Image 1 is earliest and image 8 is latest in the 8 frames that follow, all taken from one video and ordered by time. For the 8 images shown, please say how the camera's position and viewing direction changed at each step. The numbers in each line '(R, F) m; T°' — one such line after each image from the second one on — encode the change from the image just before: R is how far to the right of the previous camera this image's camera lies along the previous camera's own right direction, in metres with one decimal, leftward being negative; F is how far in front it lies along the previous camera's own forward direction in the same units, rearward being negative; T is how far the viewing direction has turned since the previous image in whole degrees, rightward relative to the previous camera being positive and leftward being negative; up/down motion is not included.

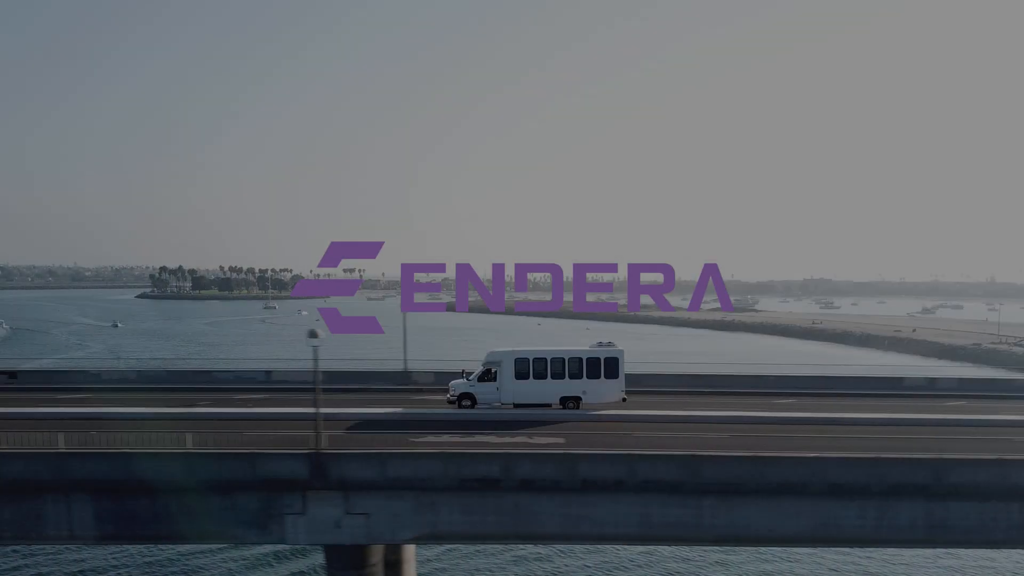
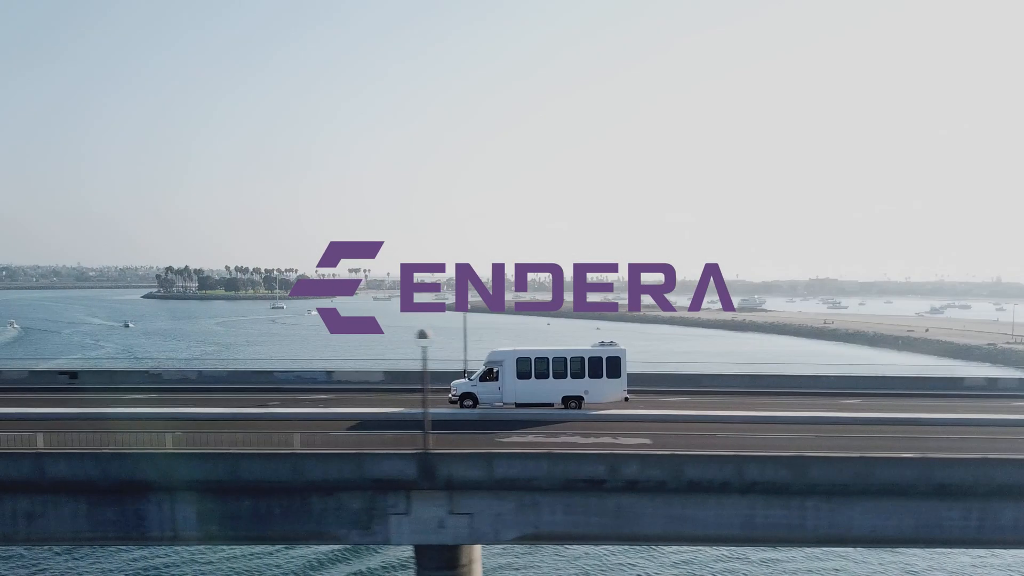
(-2.0, 0.0) m; 0°
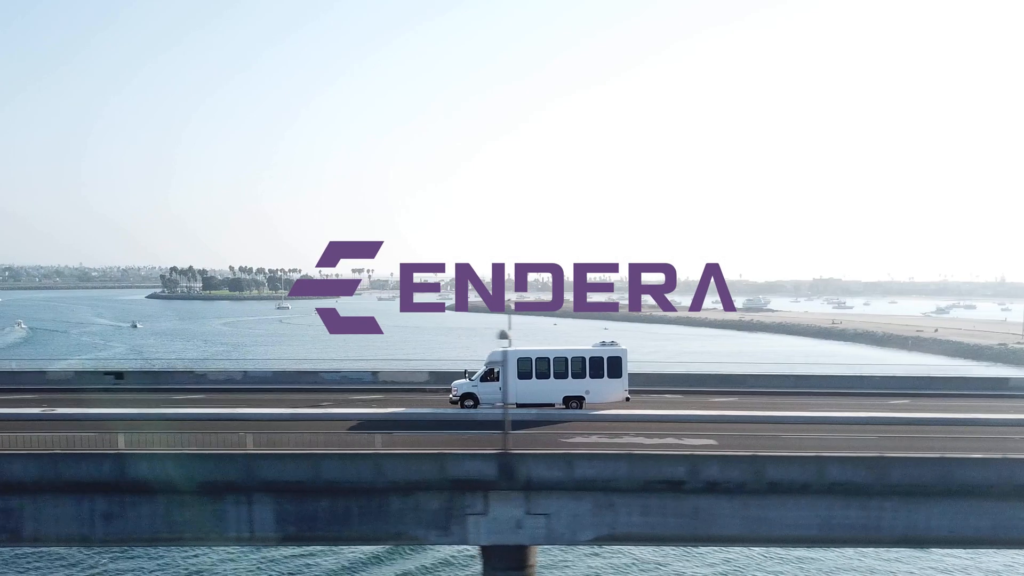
(-1.5, 0.0) m; 0°
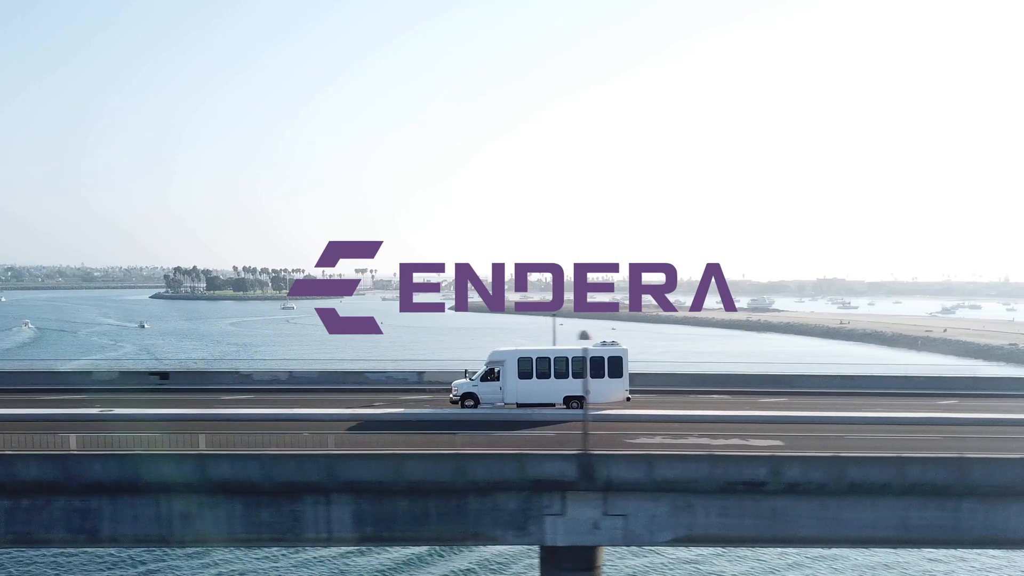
(-1.5, 0.0) m; 0°
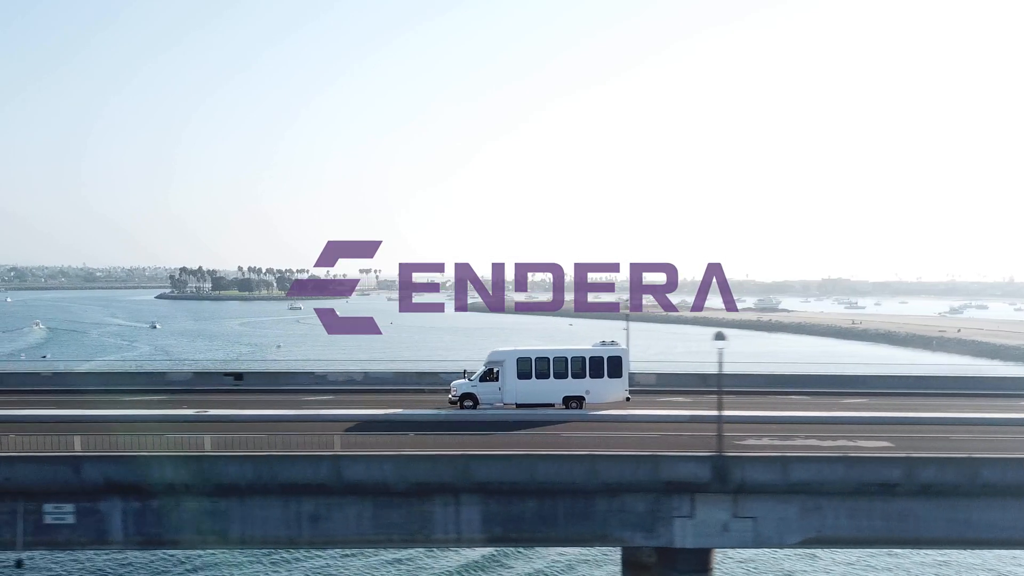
(-2.5, 0.0) m; 0°
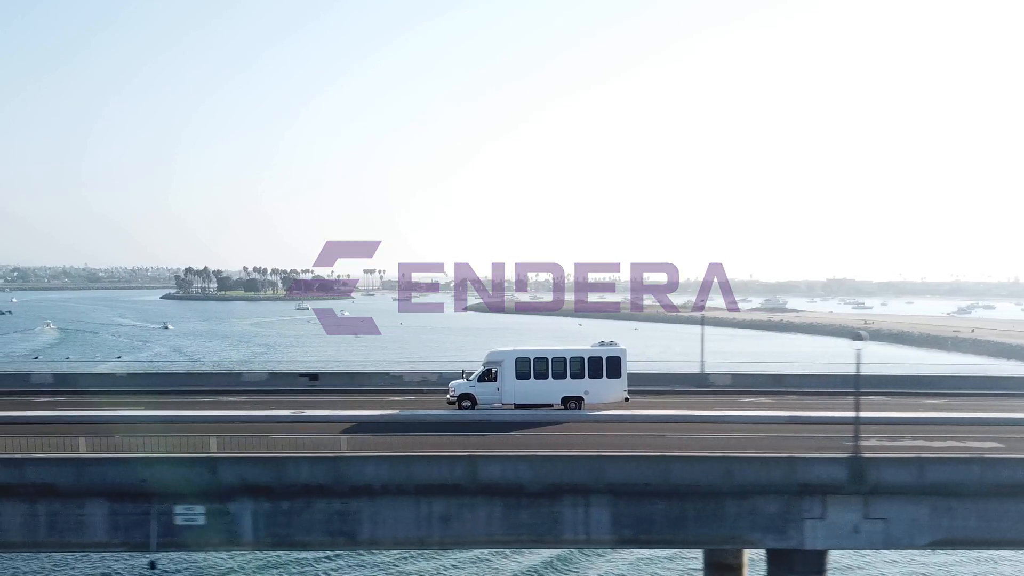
(-2.5, 0.0) m; 0°
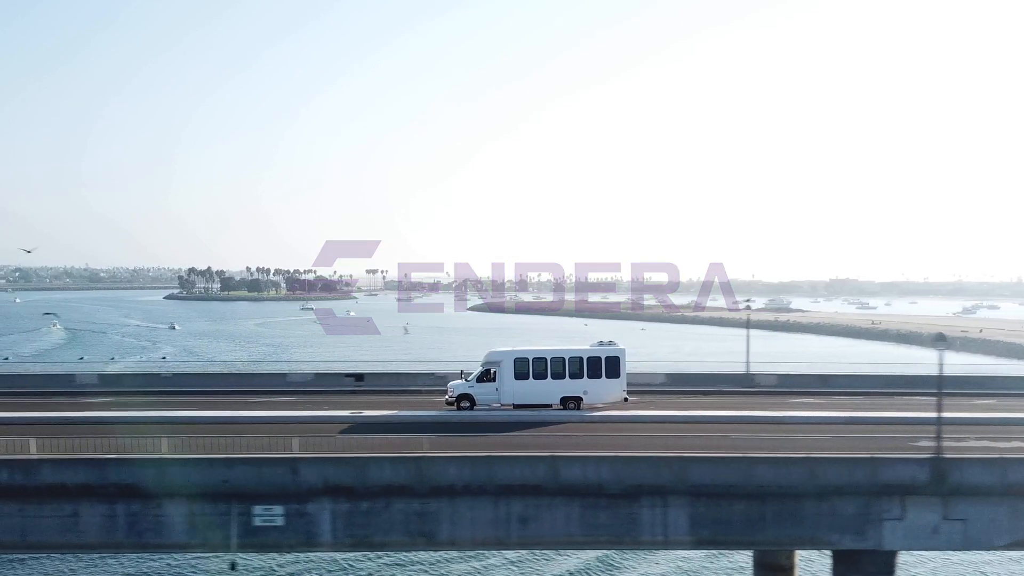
(-1.5, 0.0) m; 0°
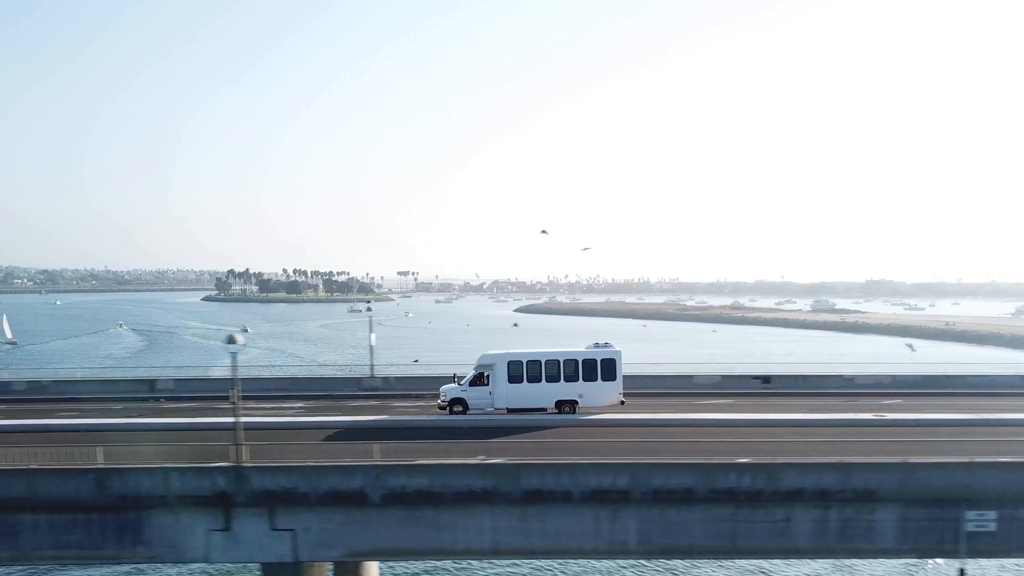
(-13.3, +0.1) m; 0°
